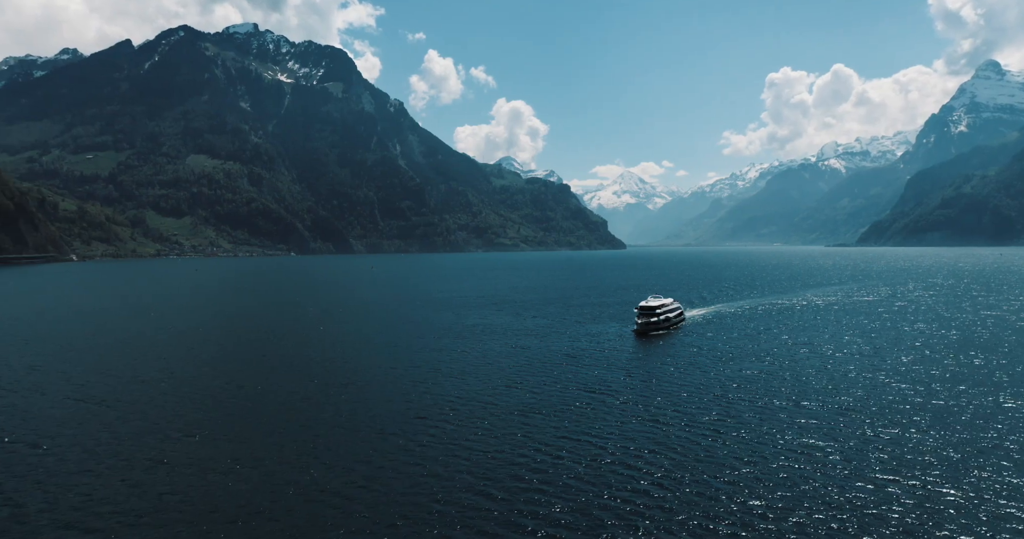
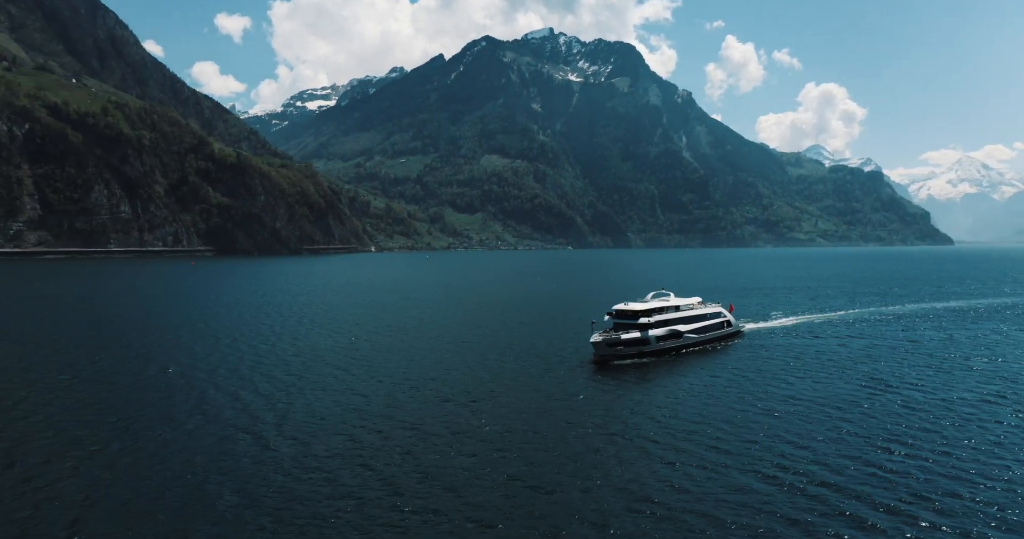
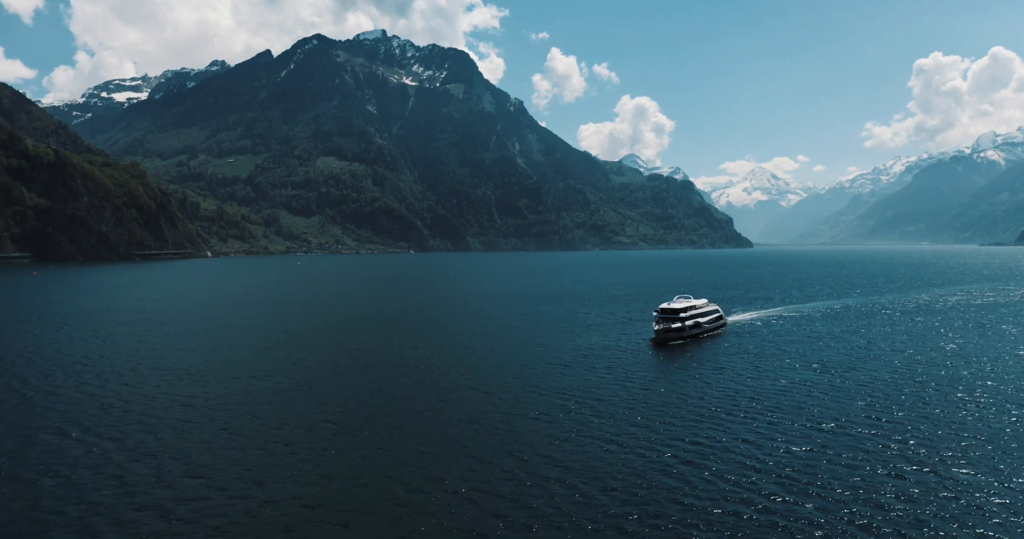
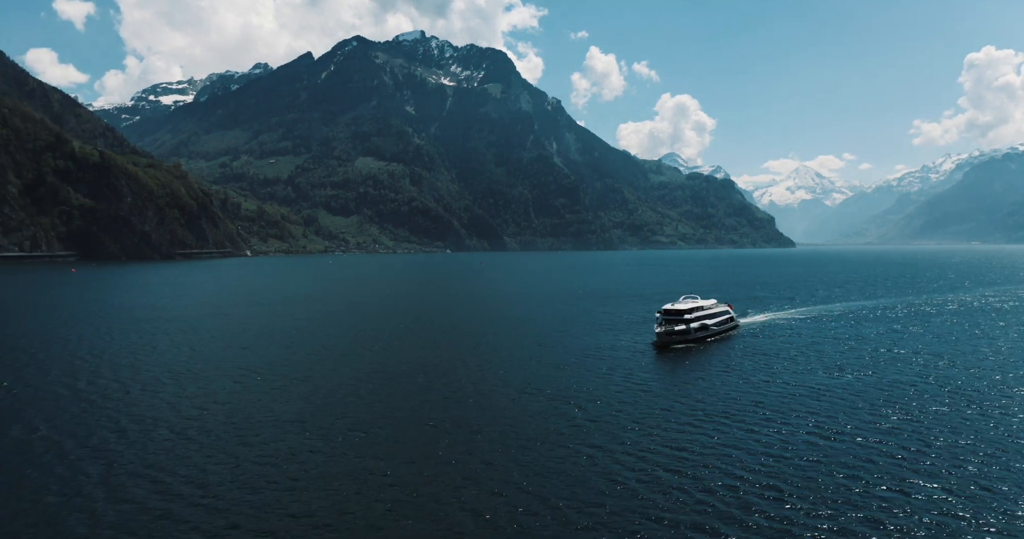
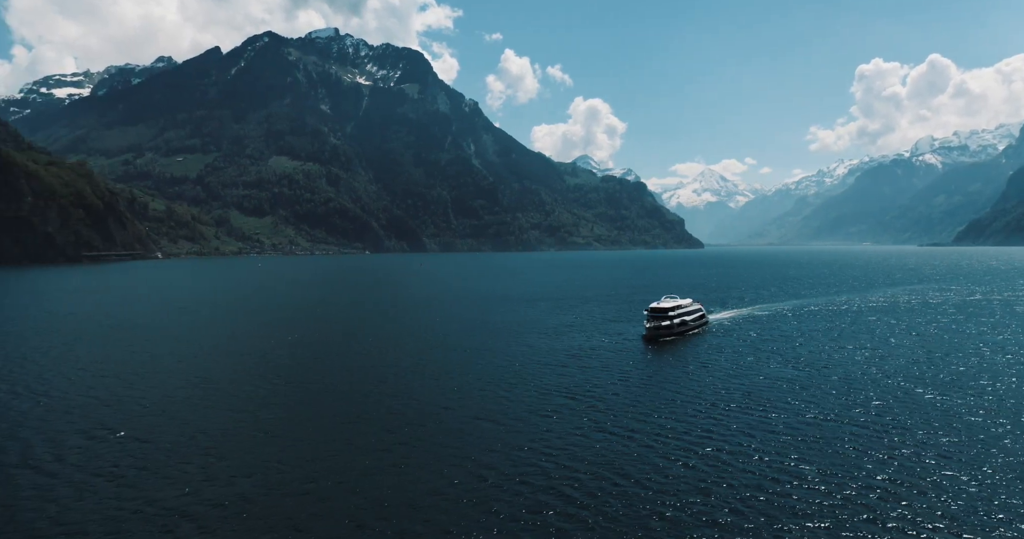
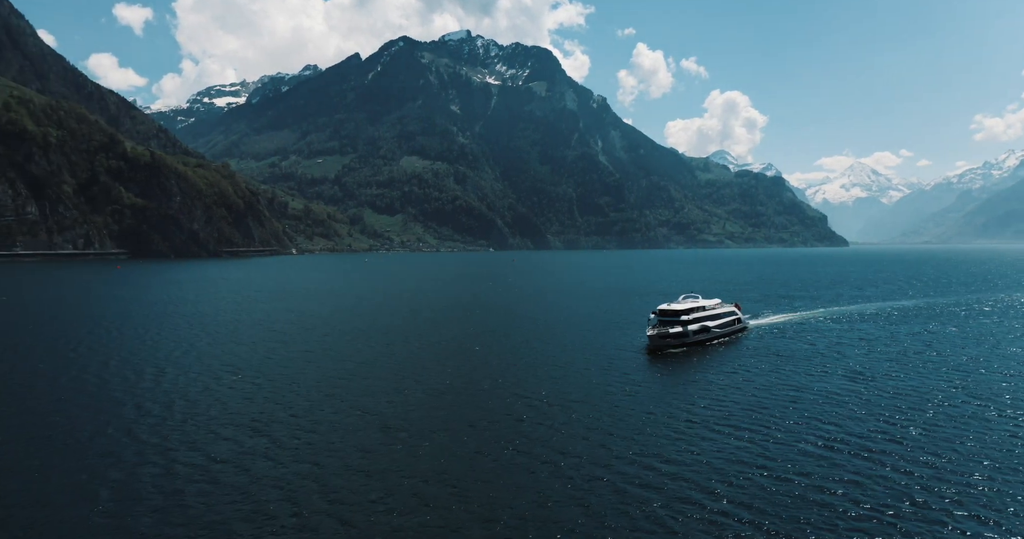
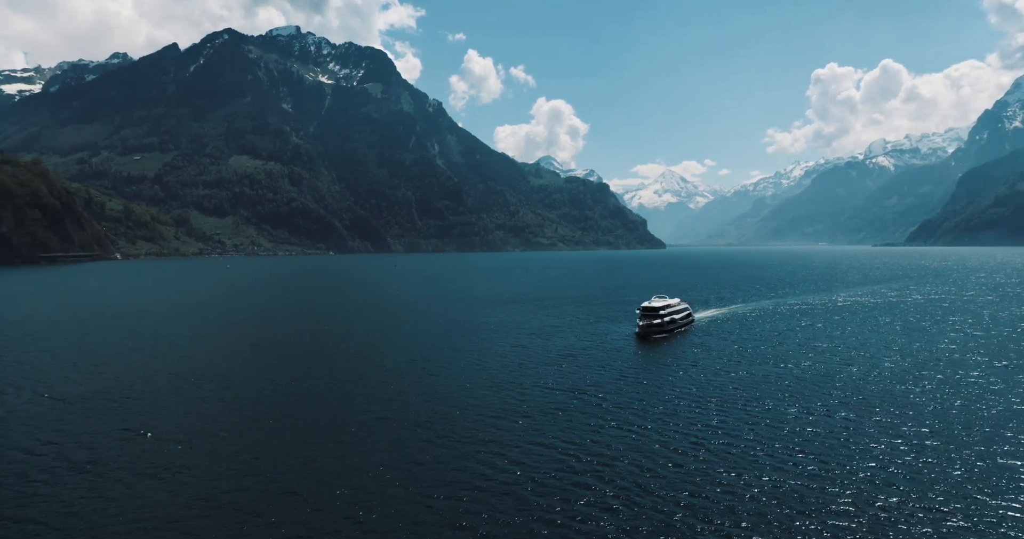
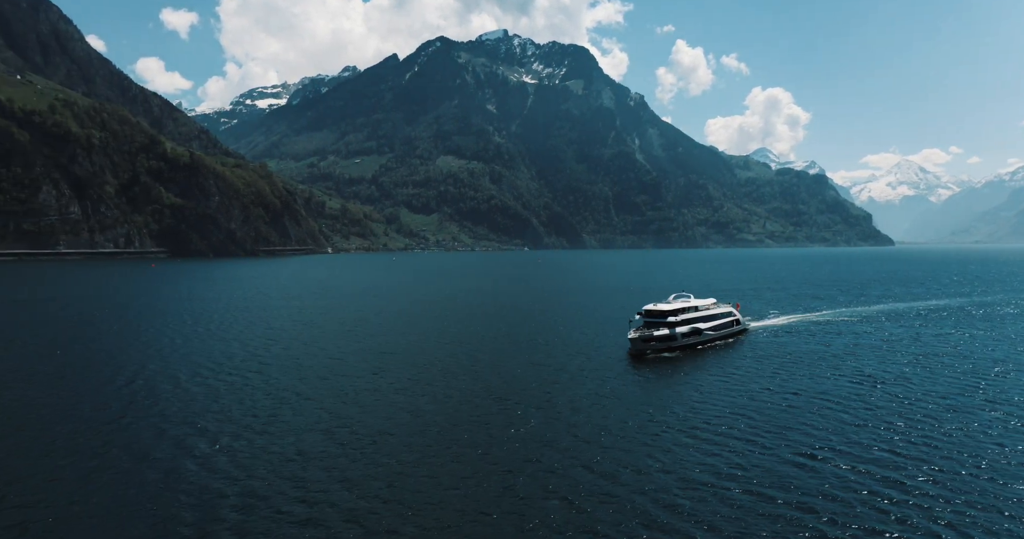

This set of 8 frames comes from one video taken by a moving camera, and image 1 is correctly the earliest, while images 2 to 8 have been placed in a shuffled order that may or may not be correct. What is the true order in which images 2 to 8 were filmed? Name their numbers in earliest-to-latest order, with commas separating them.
7, 5, 3, 4, 6, 8, 2
